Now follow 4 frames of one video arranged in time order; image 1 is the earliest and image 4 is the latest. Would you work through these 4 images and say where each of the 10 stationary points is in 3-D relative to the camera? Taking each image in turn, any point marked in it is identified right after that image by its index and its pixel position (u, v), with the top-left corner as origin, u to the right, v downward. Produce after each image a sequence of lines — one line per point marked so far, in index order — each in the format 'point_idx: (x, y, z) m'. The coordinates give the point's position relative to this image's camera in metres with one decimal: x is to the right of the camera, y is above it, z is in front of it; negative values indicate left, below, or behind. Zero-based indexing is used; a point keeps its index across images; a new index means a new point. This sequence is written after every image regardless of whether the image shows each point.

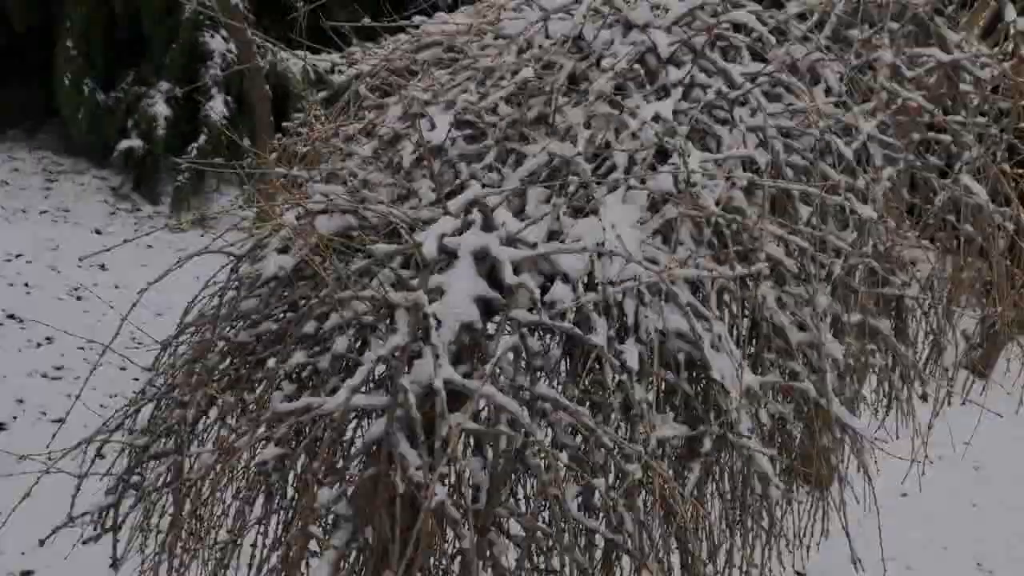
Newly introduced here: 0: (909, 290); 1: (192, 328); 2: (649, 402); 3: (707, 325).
0: (+0.8, 0.0, +1.9) m
1: (-0.6, -0.1, +1.8) m
2: (+0.2, -0.2, +1.4) m
3: (+0.3, 0.0, +1.5) m
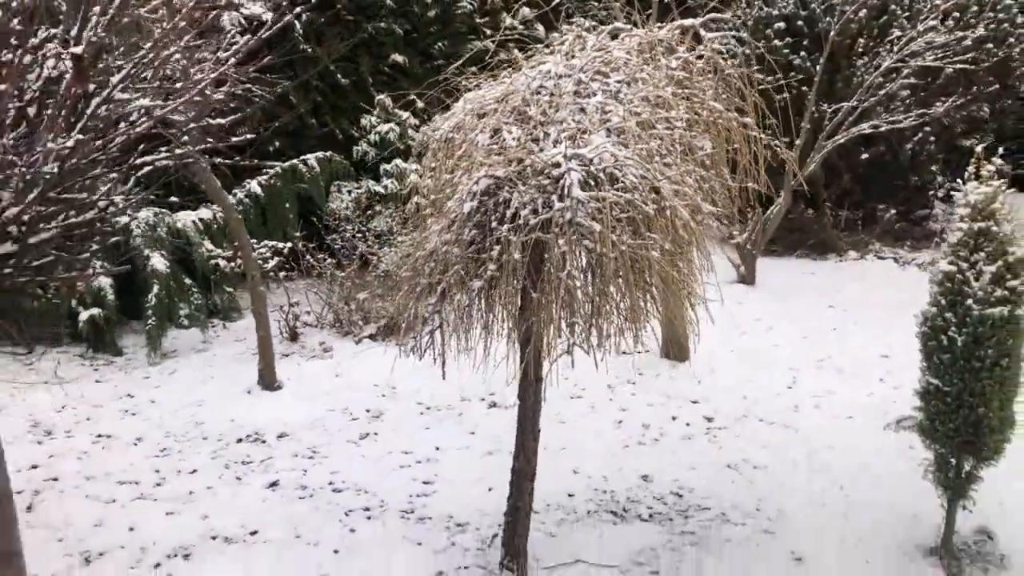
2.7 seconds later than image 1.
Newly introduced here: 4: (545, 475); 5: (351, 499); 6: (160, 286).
0: (+0.9, +0.6, +4.4) m
1: (-0.3, +0.1, +3.9) m
2: (+0.5, +0.4, +3.7) m
3: (+0.5, +0.5, +3.8) m
4: (+0.2, -1.1, +5.6) m
5: (-0.9, -1.2, +5.4) m
6: (-3.1, 0.0, +8.3) m
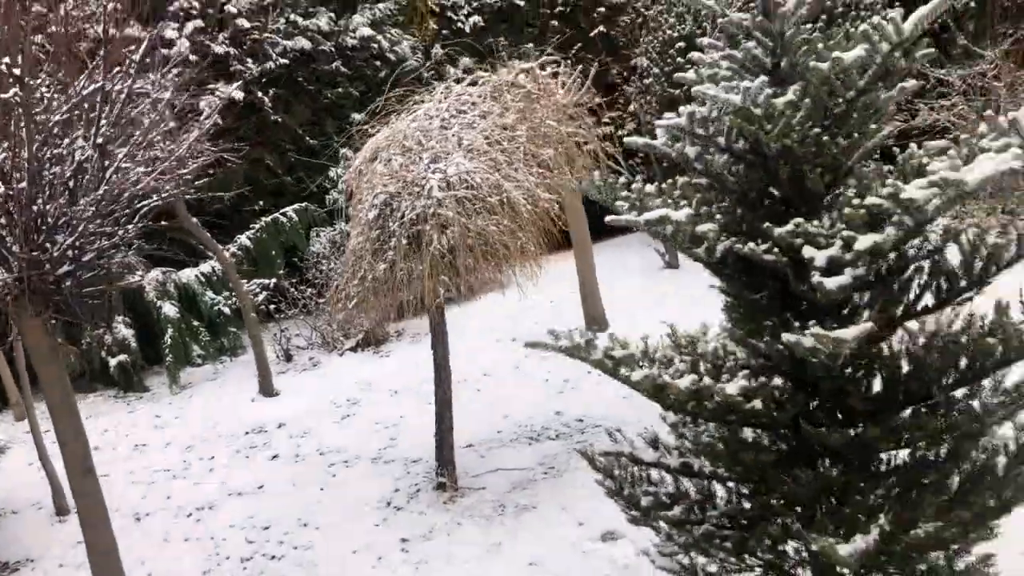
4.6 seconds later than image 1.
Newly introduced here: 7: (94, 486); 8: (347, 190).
0: (+0.2, +0.9, +6.1) m
1: (-0.9, +0.2, +5.6) m
2: (-0.1, +0.6, +5.4) m
3: (-0.1, +0.7, +5.5) m
4: (-0.2, -1.0, +7.2) m
5: (-1.3, -1.3, +7.0) m
6: (-3.6, -0.4, +10.0) m
7: (-2.0, -1.0, +4.6) m
8: (-1.0, +0.6, +6.0) m
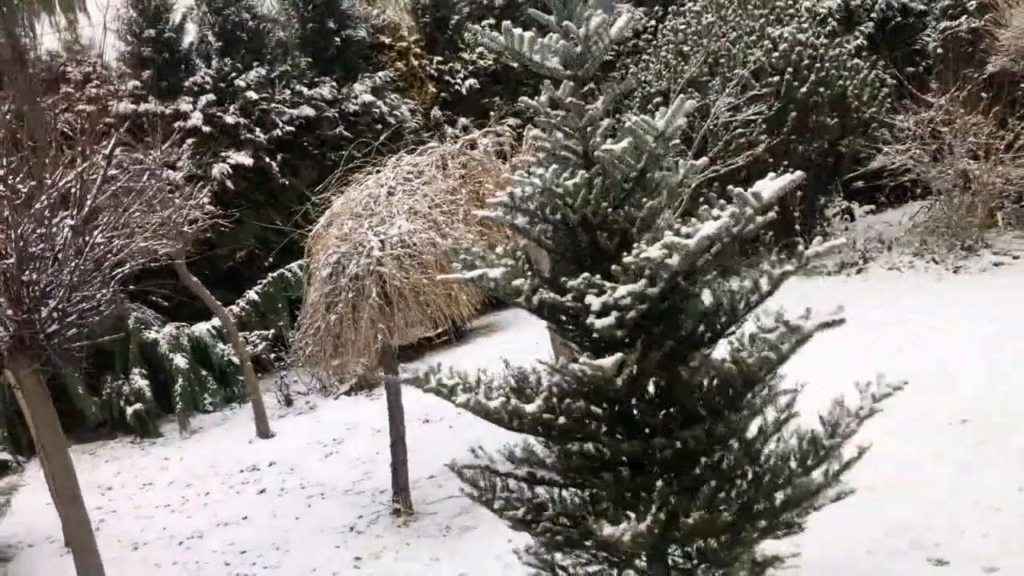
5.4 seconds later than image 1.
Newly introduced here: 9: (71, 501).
0: (-0.2, +0.5, +6.9) m
1: (-1.4, -0.1, +6.4) m
2: (-0.6, +0.3, +6.2) m
3: (-0.6, +0.4, +6.3) m
4: (-0.5, -1.4, +7.9) m
5: (-1.6, -1.7, +7.8) m
6: (-3.8, -1.0, +10.9) m
7: (-2.5, -1.3, +5.4) m
8: (-1.4, +0.3, +6.8) m
9: (-2.5, -1.2, +5.4) m
